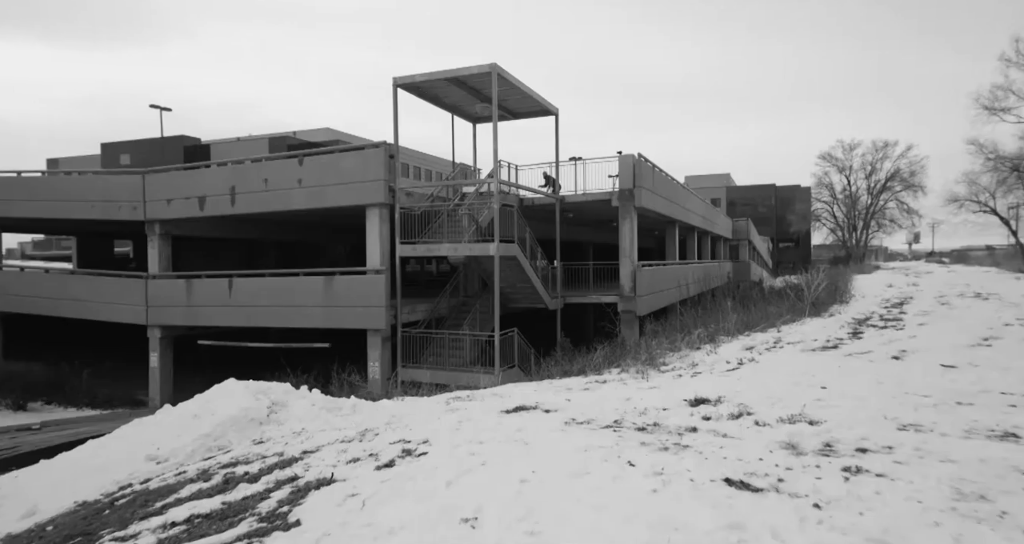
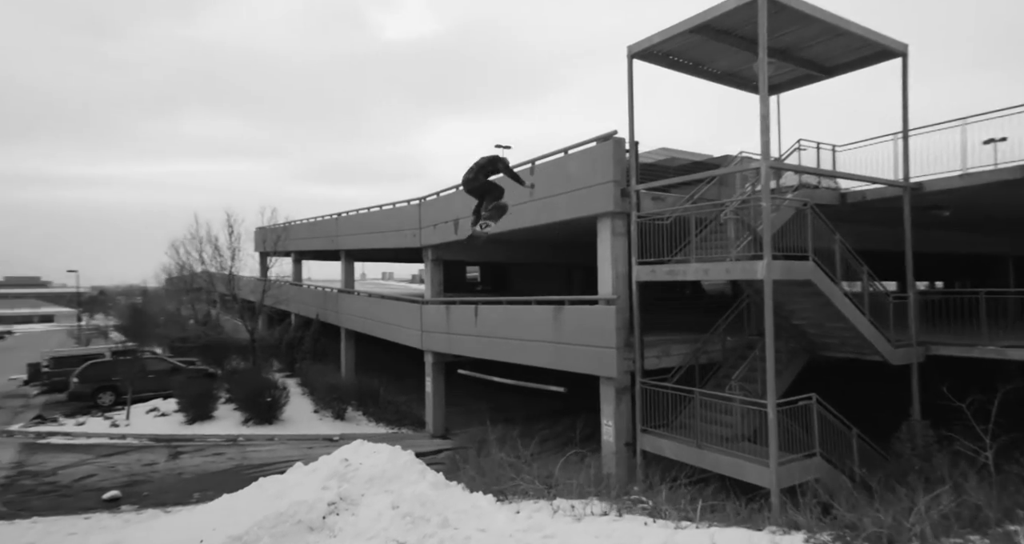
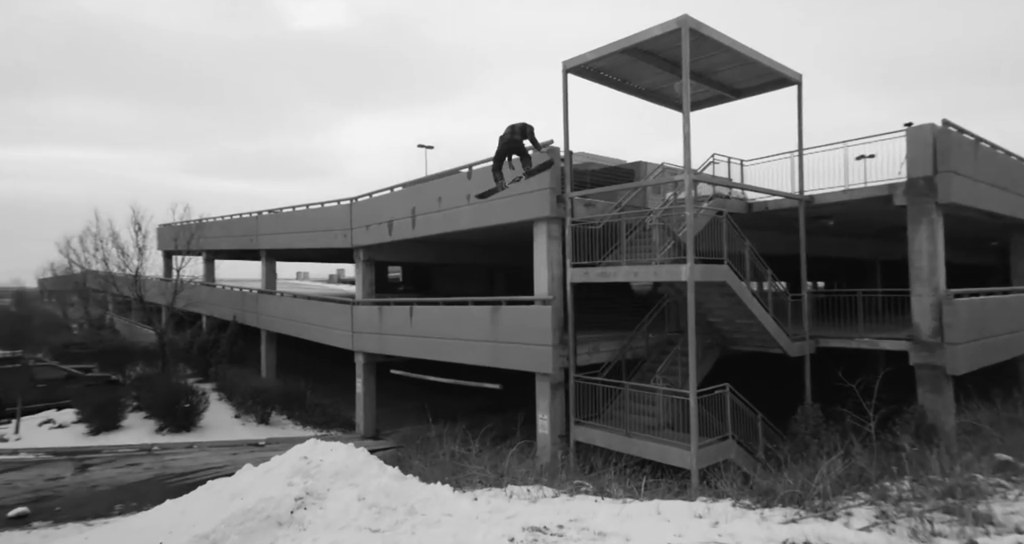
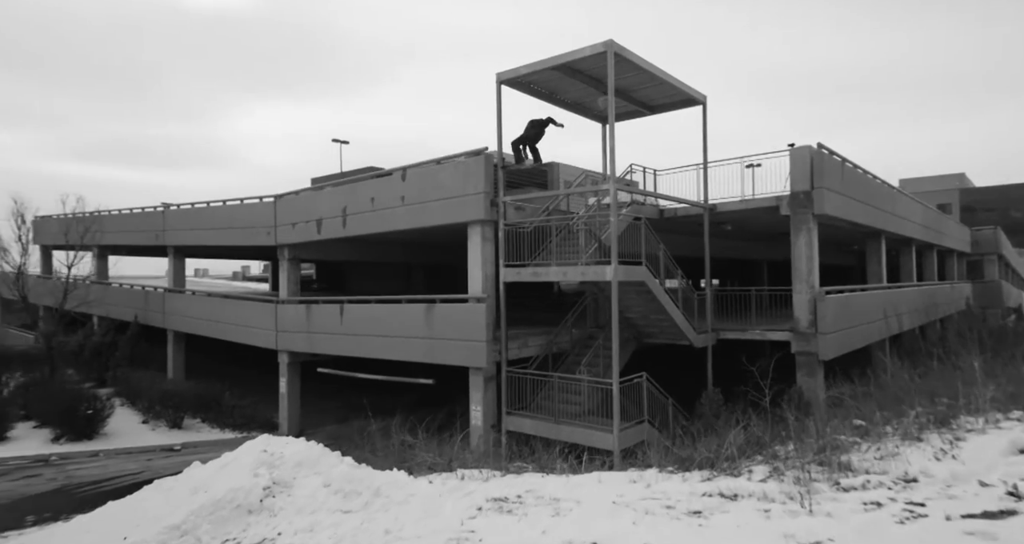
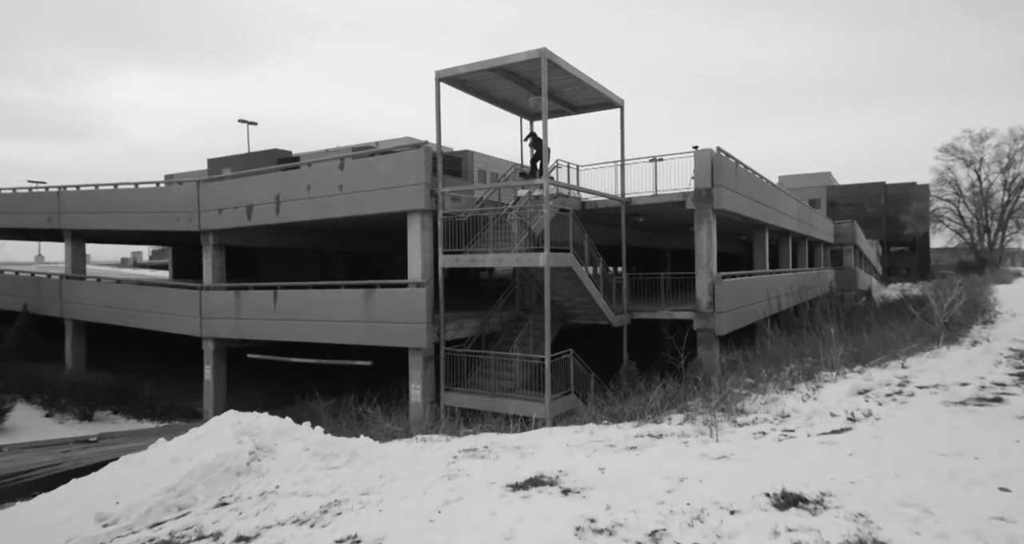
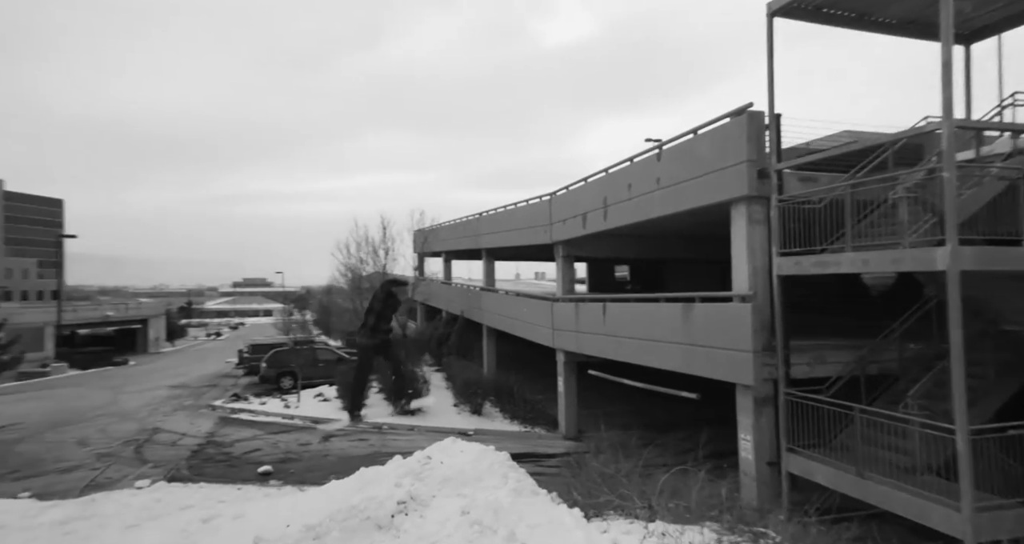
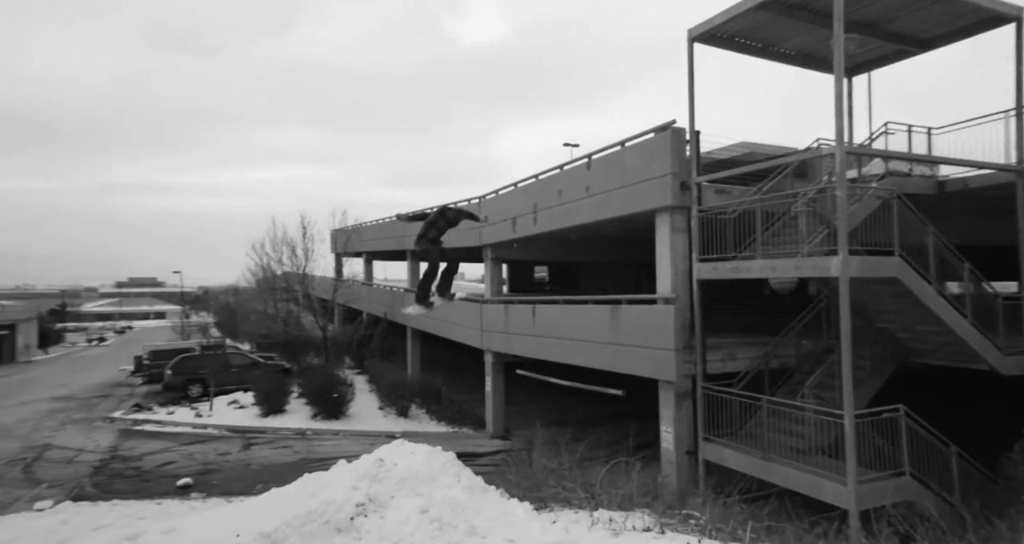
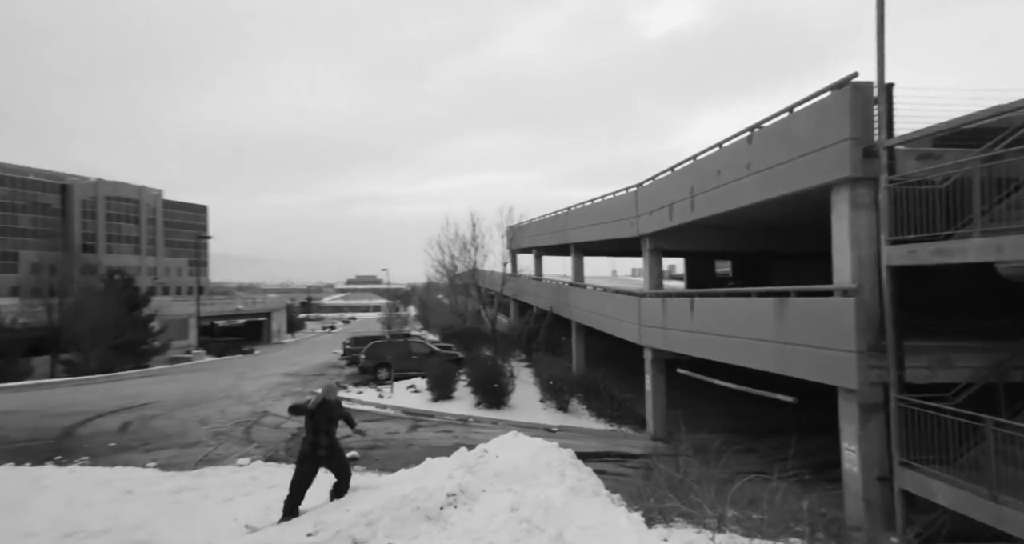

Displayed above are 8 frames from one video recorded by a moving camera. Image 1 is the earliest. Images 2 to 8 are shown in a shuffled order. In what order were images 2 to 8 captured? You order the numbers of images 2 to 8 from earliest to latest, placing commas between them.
5, 4, 3, 2, 7, 6, 8
